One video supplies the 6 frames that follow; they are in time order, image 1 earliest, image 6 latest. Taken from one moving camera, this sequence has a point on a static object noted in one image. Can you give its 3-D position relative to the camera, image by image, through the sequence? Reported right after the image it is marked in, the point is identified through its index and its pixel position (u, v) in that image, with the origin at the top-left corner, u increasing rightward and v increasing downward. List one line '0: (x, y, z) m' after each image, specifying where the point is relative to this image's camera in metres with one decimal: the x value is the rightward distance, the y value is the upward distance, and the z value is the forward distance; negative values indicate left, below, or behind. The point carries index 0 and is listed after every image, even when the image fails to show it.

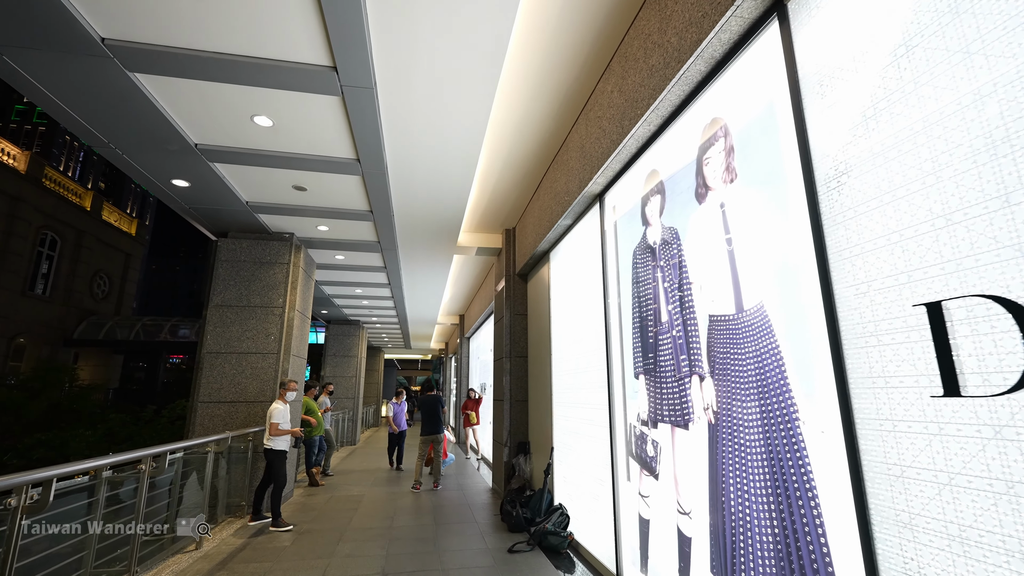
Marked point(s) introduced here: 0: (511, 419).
0: (0.0, -1.8, +6.1) m
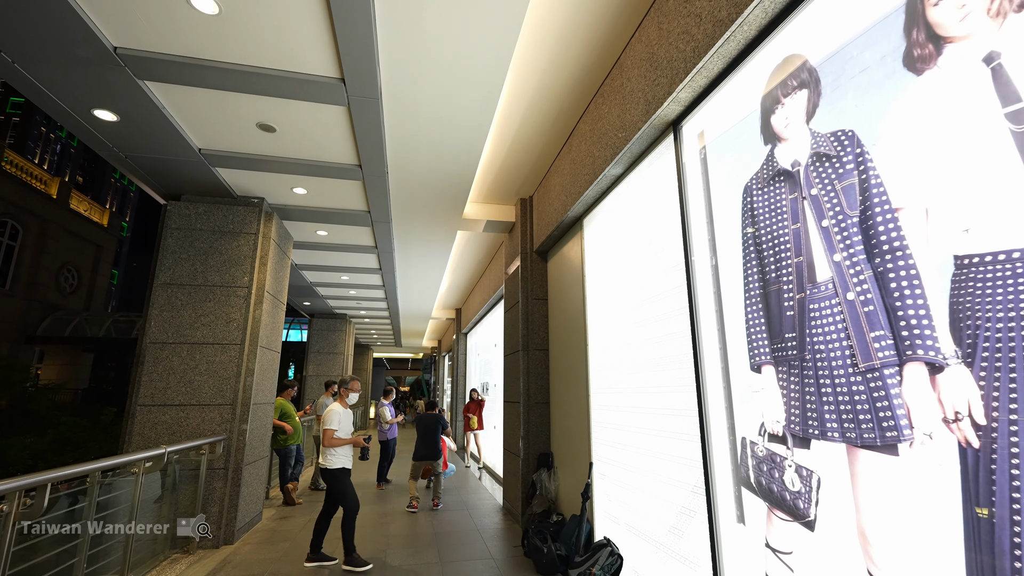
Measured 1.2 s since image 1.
0: (+0.2, -1.5, +5.0) m
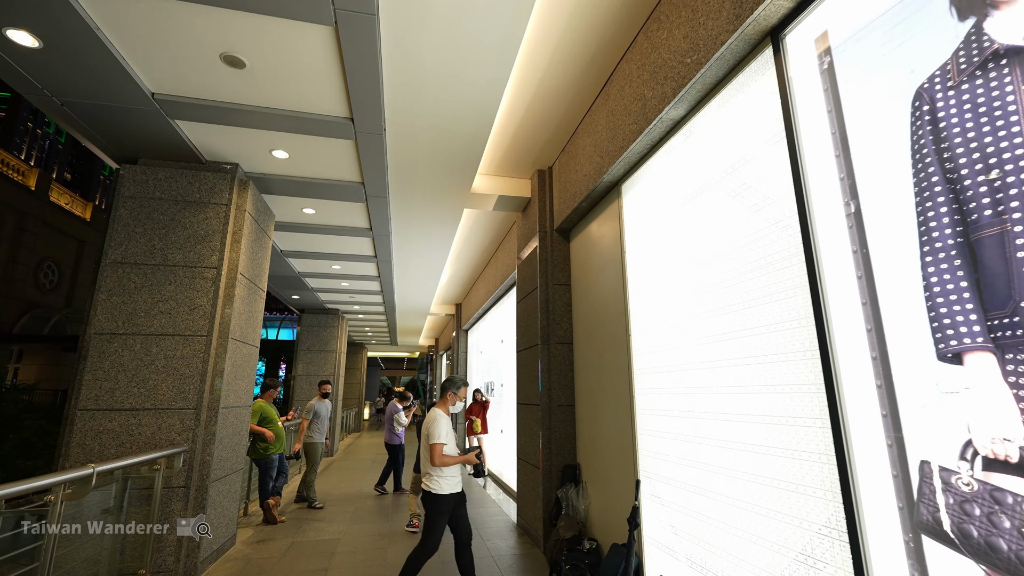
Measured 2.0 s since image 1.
0: (+0.4, -1.4, +4.3) m
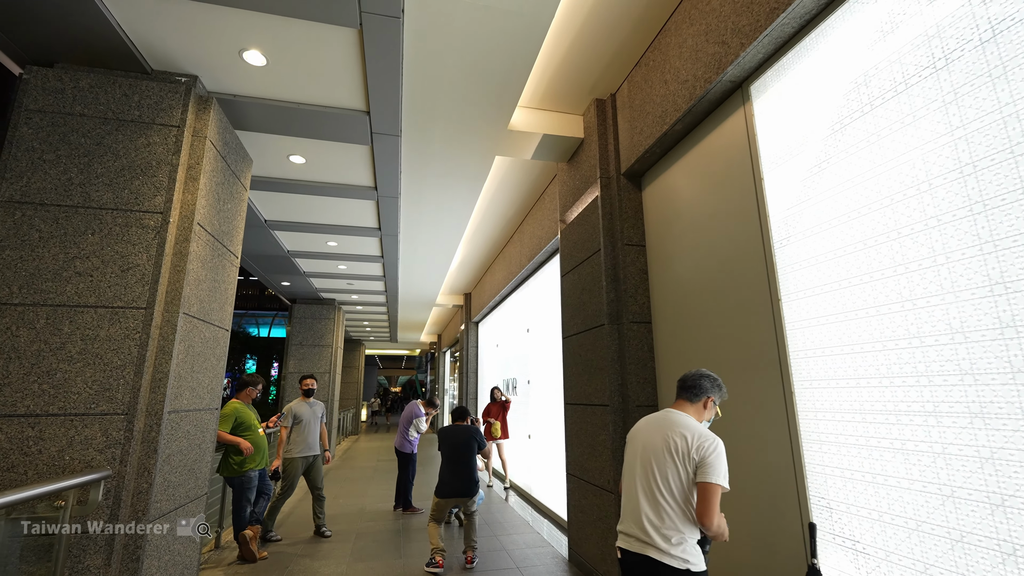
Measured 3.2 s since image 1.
0: (+0.8, -1.1, +3.1) m
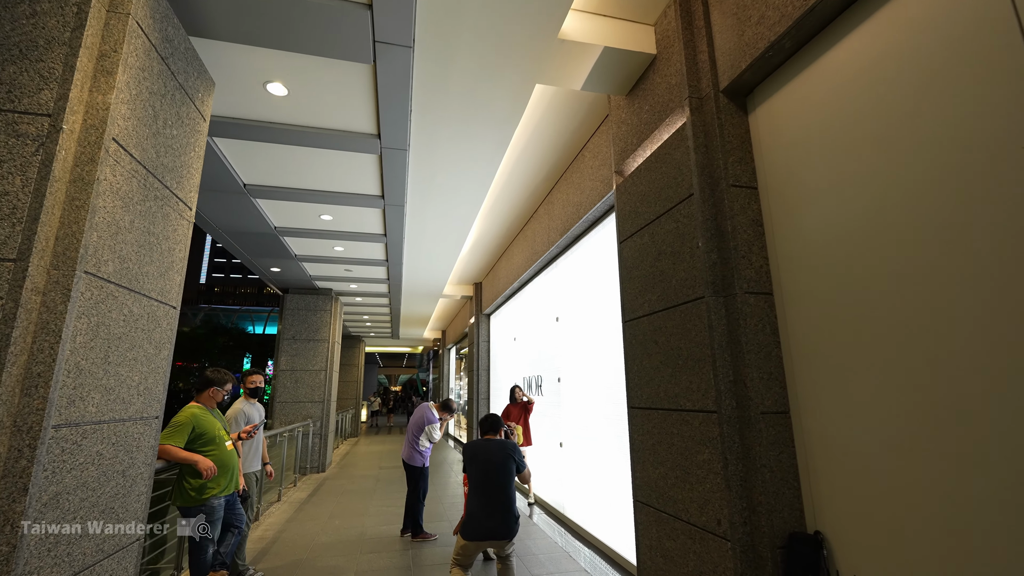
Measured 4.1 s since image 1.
0: (+1.2, -0.8, +2.1) m
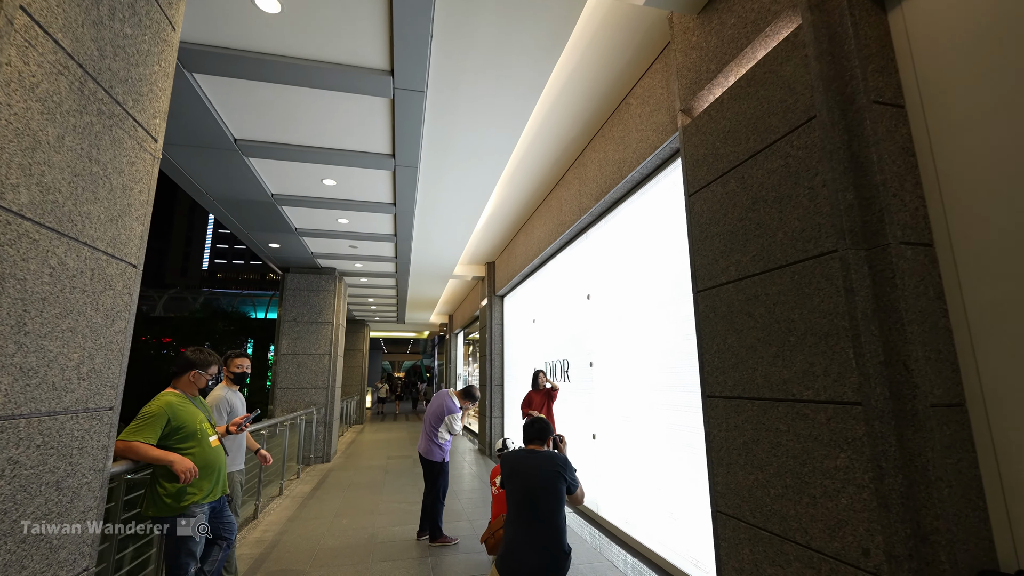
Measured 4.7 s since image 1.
0: (+1.4, -0.7, +1.6) m
